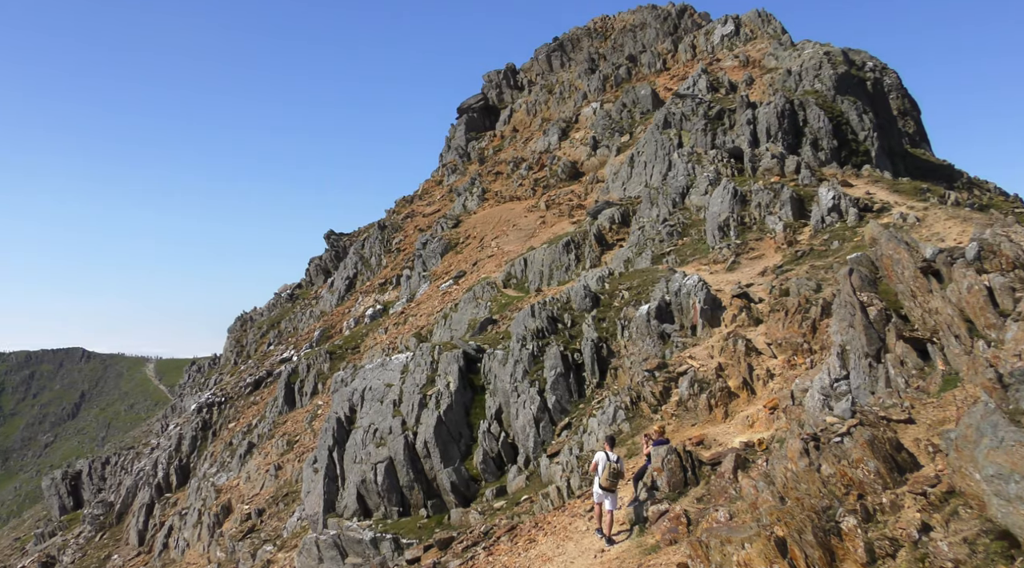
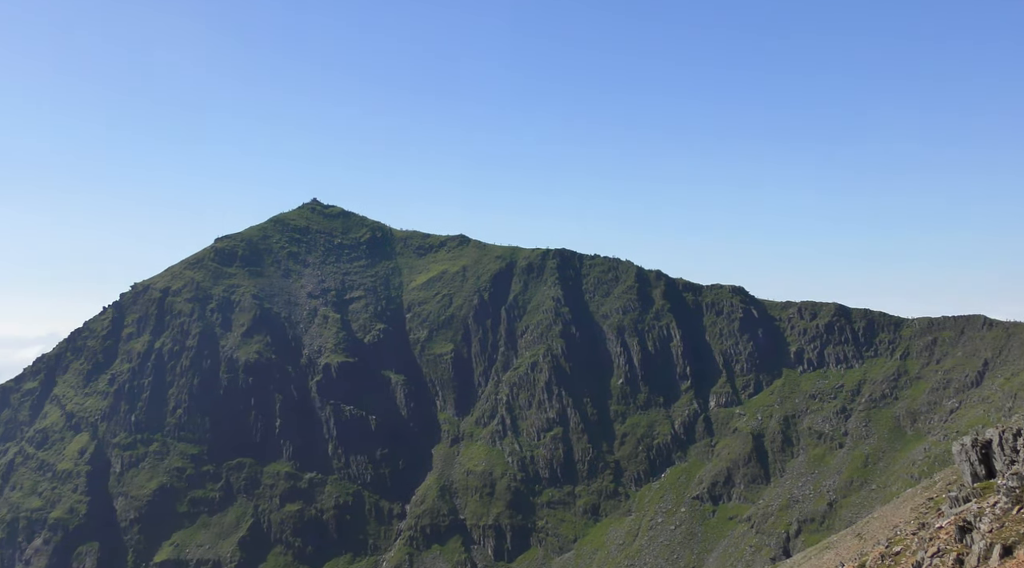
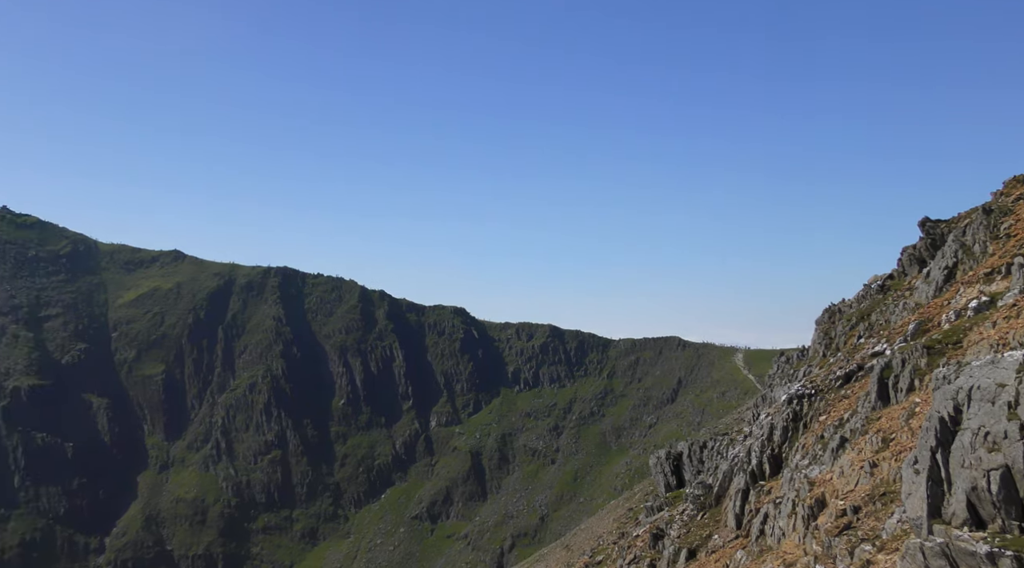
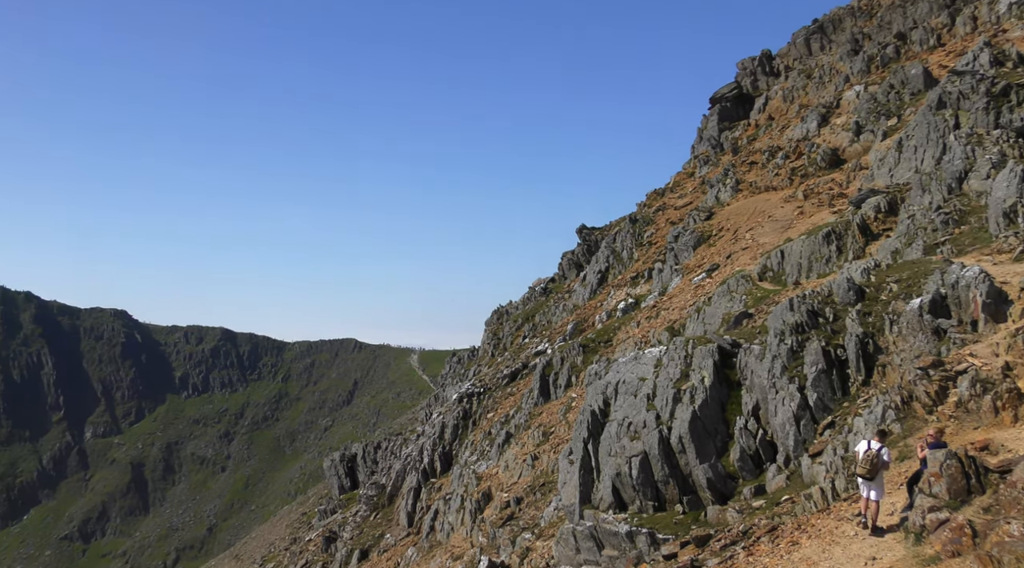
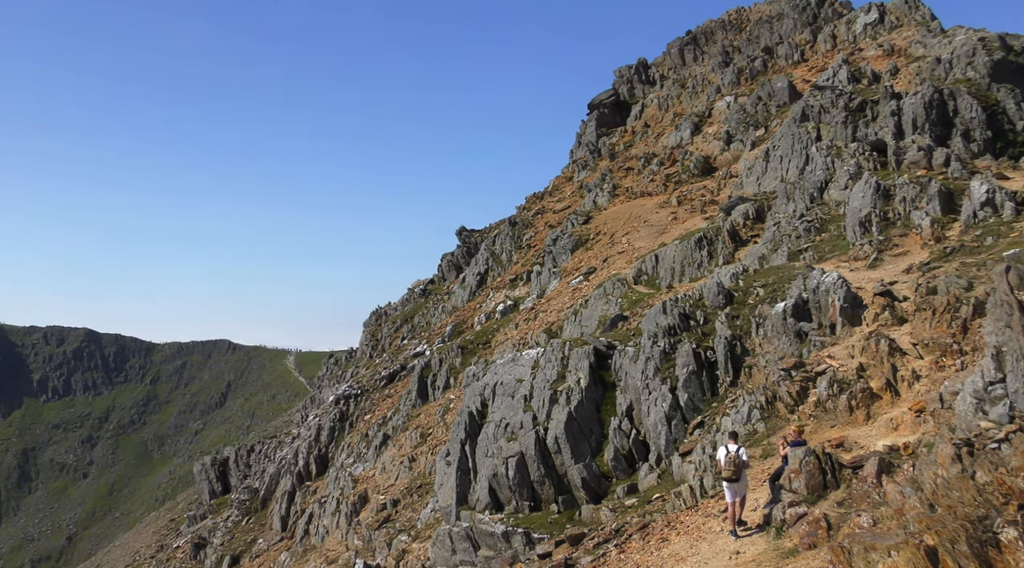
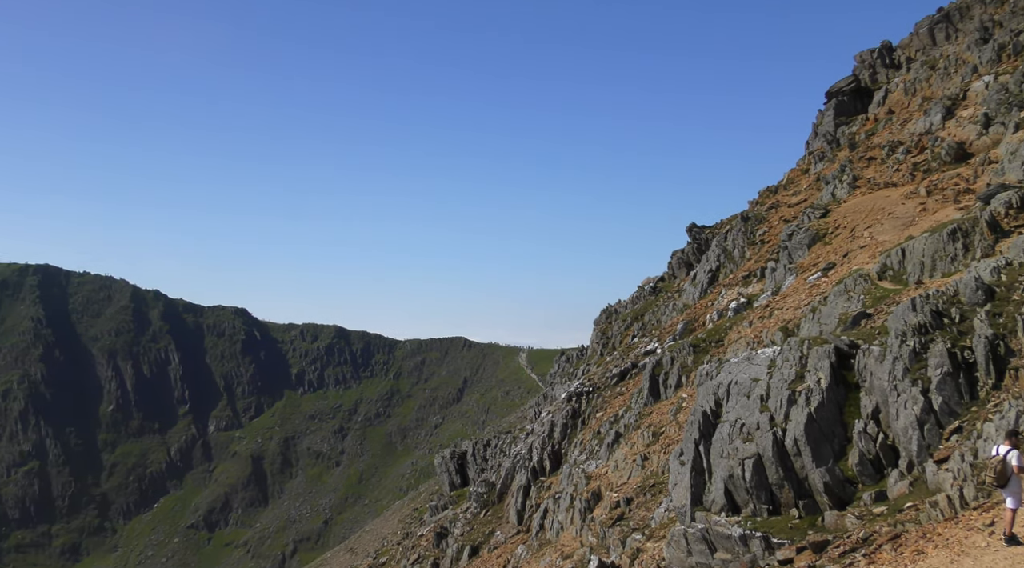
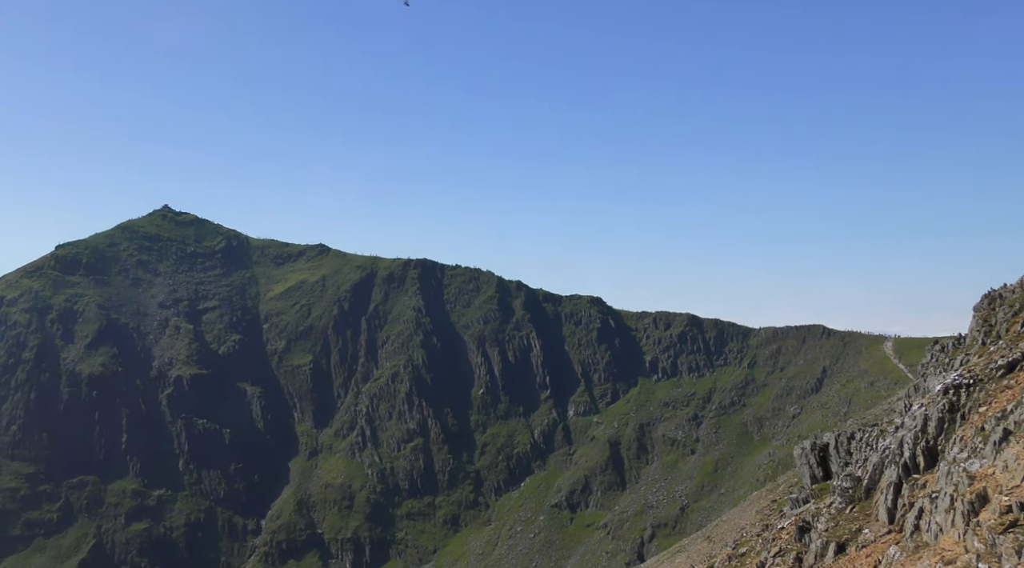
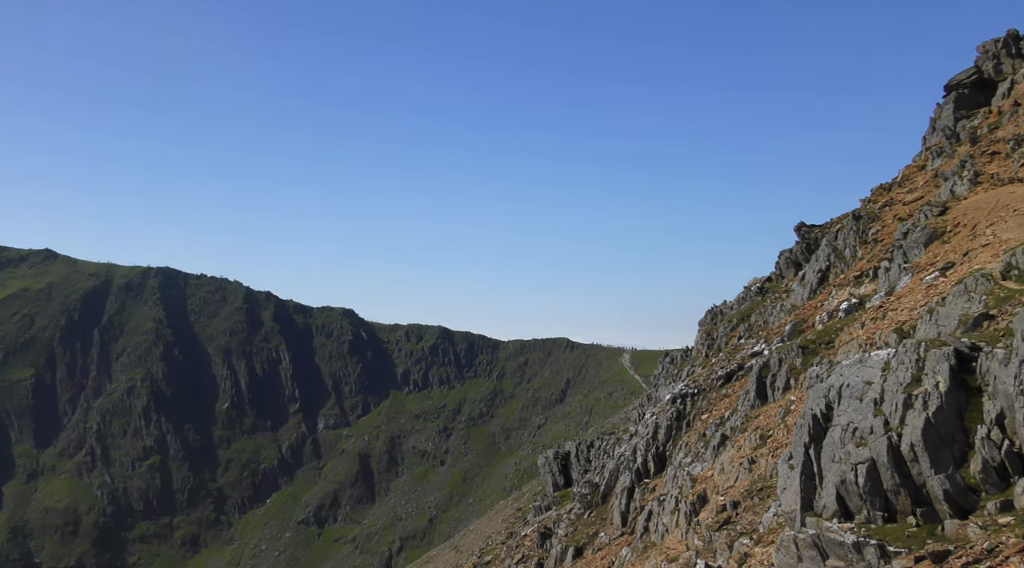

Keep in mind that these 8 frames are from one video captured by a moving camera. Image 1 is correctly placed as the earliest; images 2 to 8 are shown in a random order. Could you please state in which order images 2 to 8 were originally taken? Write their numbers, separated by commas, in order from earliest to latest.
5, 4, 6, 8, 3, 7, 2
